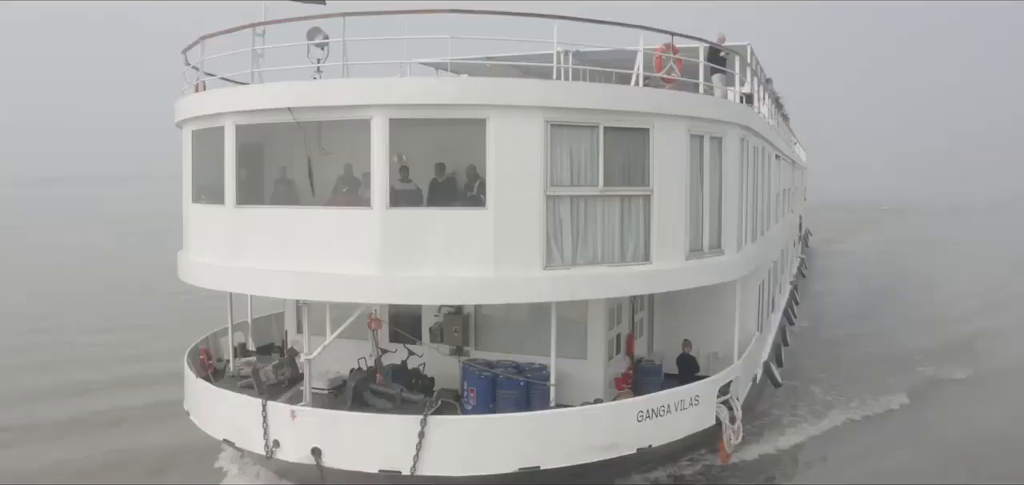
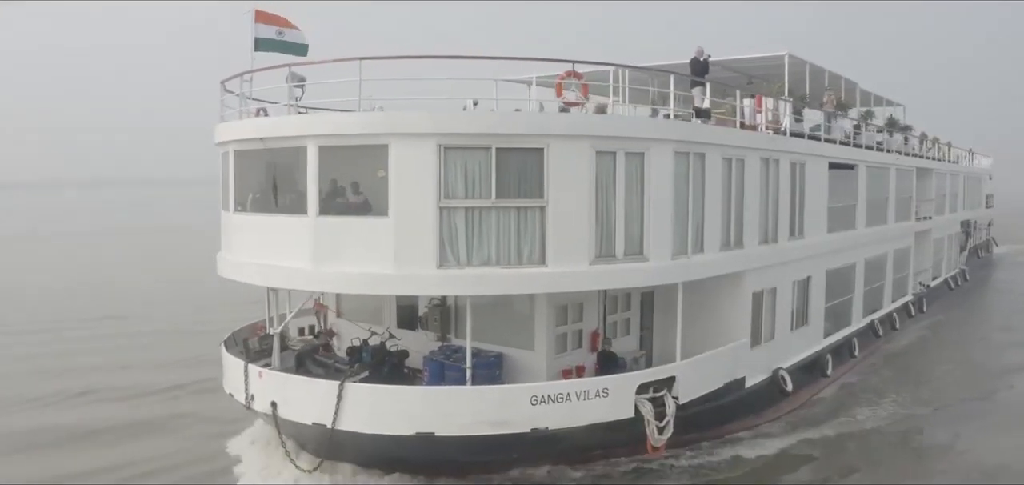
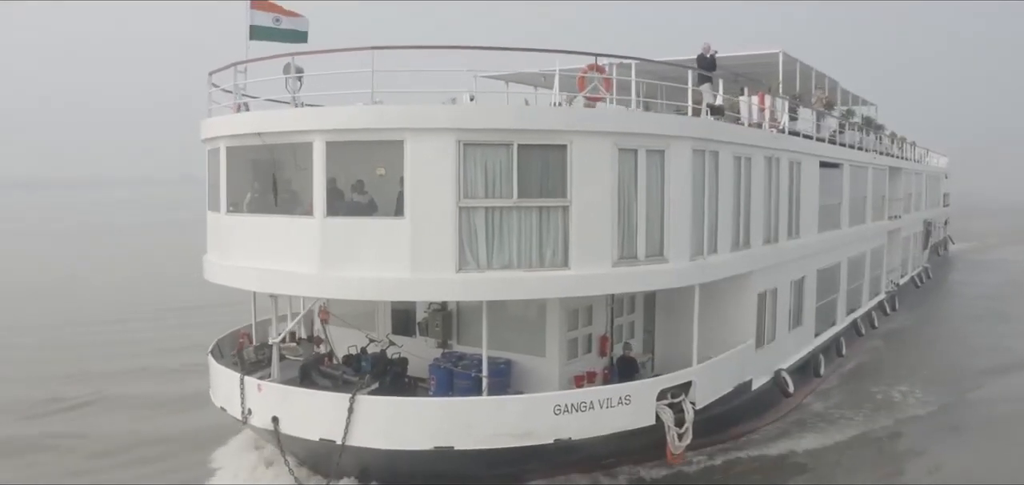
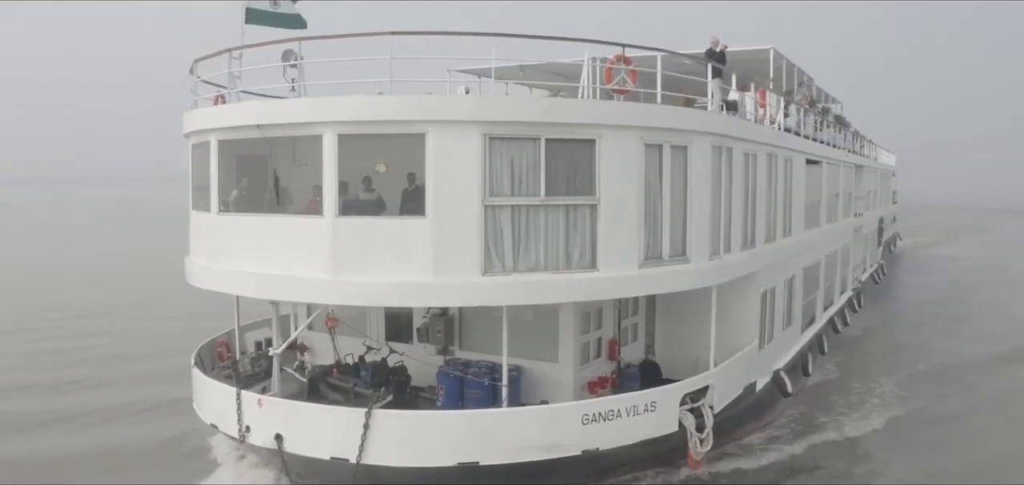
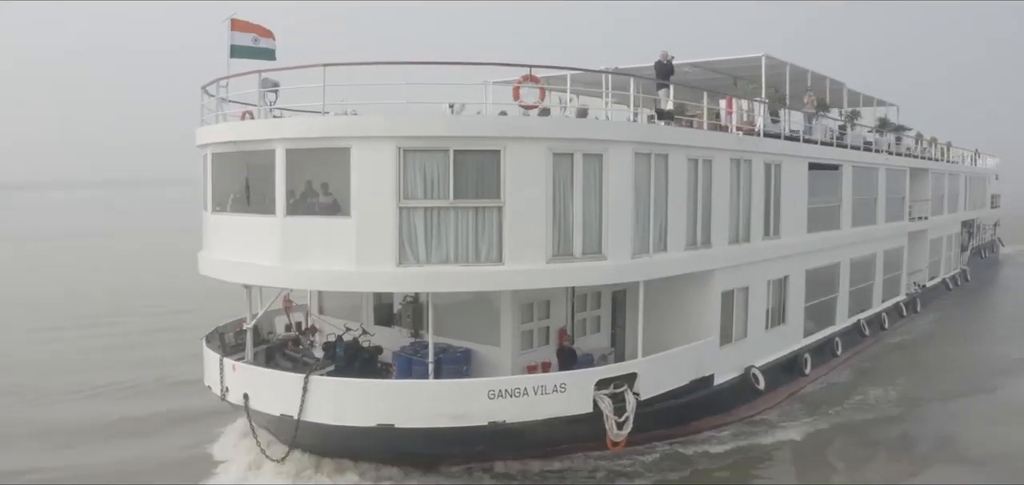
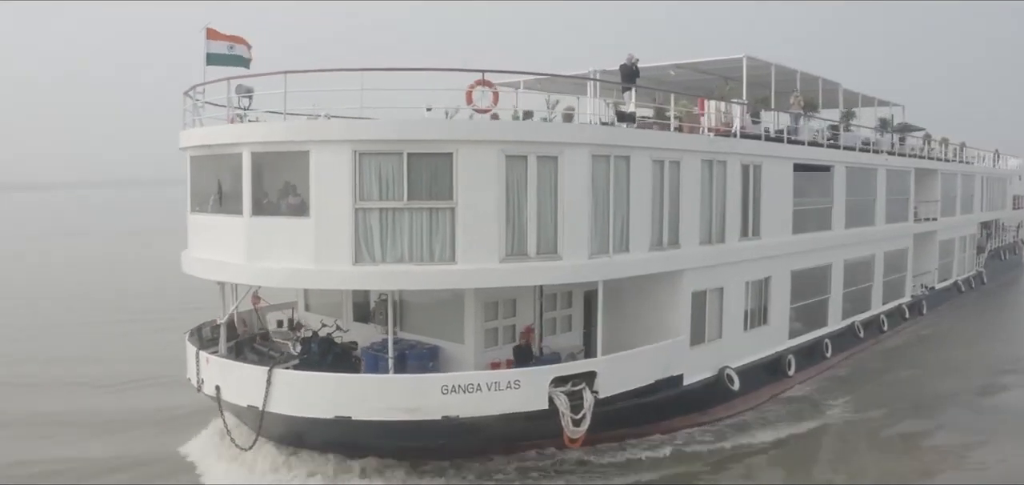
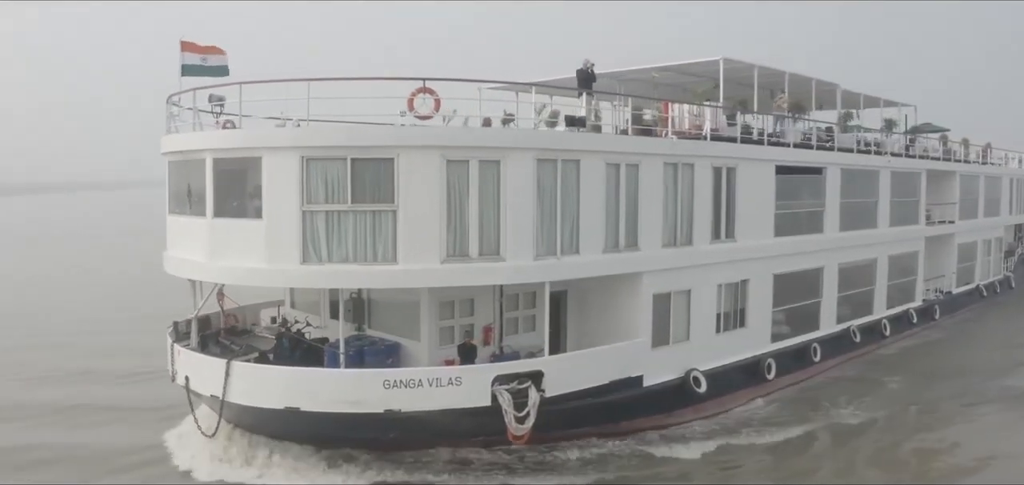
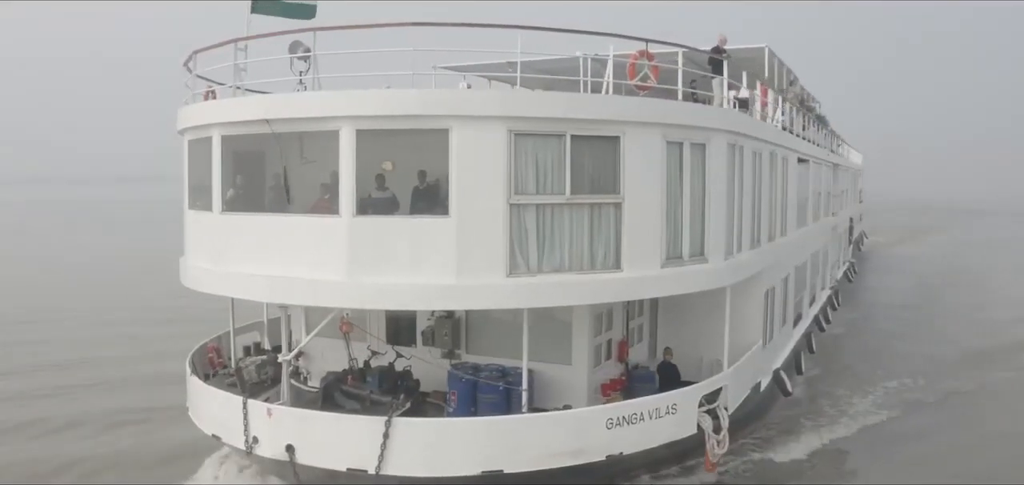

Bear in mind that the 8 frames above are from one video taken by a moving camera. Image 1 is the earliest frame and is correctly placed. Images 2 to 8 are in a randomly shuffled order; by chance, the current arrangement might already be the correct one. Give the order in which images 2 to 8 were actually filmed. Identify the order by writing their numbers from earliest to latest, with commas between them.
8, 4, 3, 2, 5, 6, 7
